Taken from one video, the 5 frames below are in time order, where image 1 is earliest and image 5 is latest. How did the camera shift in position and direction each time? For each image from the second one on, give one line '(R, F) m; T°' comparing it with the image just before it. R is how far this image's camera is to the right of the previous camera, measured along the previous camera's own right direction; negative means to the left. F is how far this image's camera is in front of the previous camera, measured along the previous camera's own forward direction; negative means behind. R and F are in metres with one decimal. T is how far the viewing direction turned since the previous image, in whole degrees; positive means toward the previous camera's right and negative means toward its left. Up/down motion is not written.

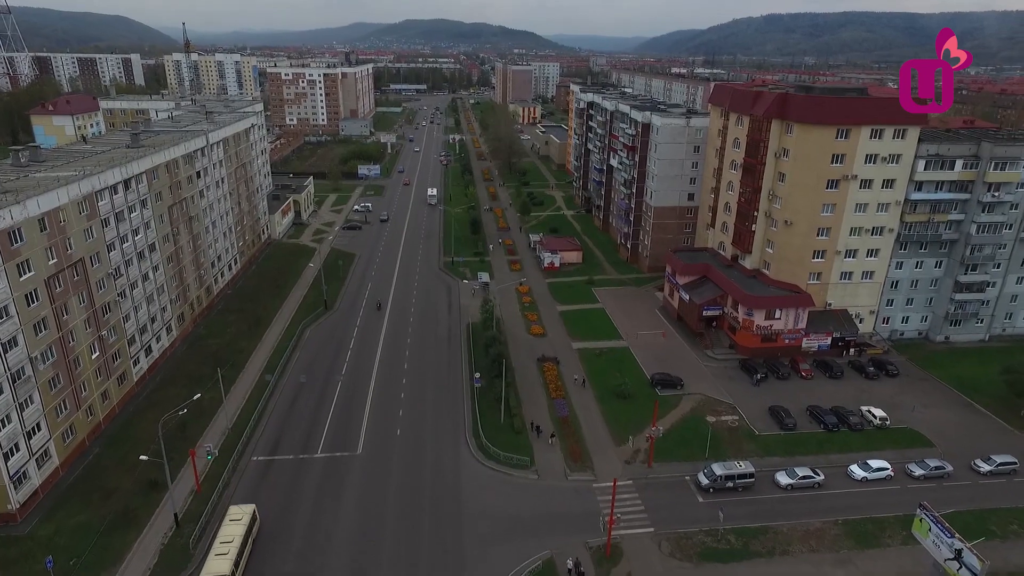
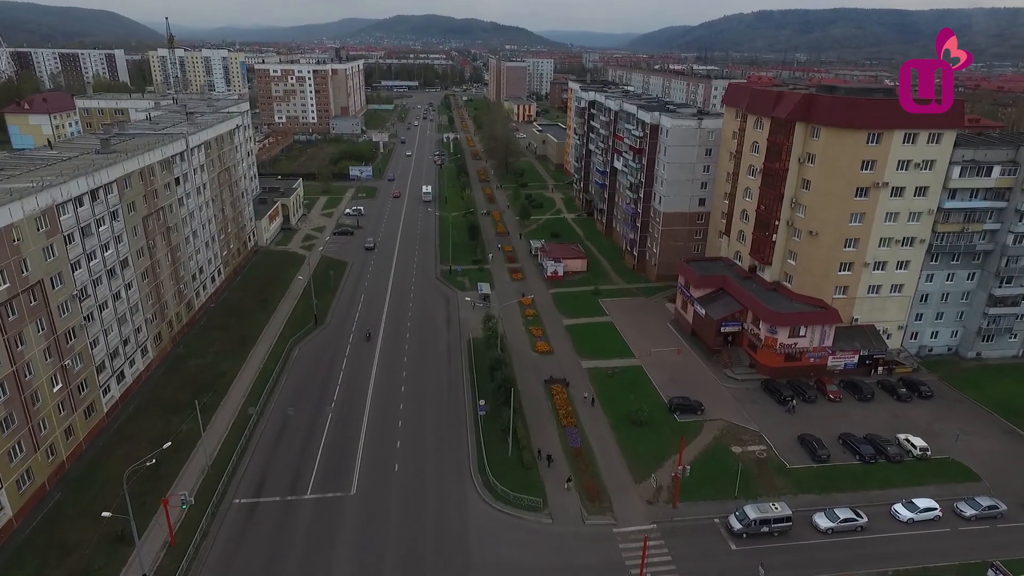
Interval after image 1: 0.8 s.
(-1.2, +4.1) m; +1°
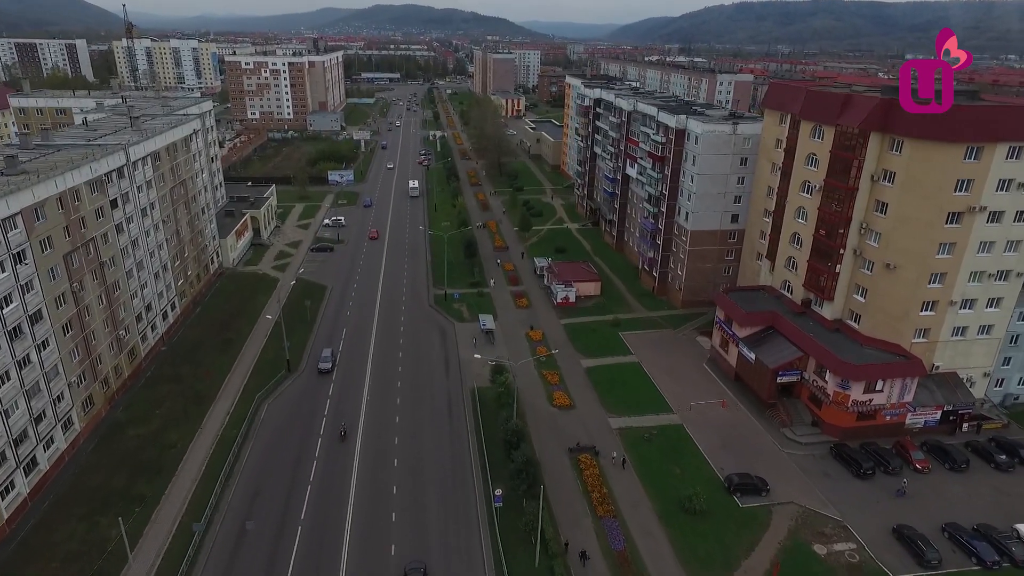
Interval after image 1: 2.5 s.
(-2.4, +9.8) m; +2°
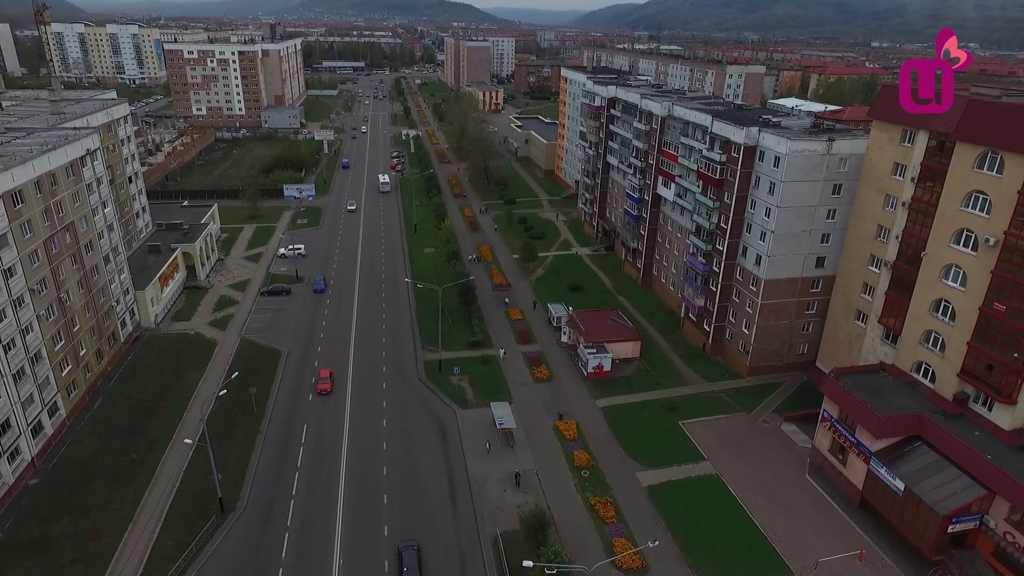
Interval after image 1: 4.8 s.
(-3.9, +16.3) m; +3°
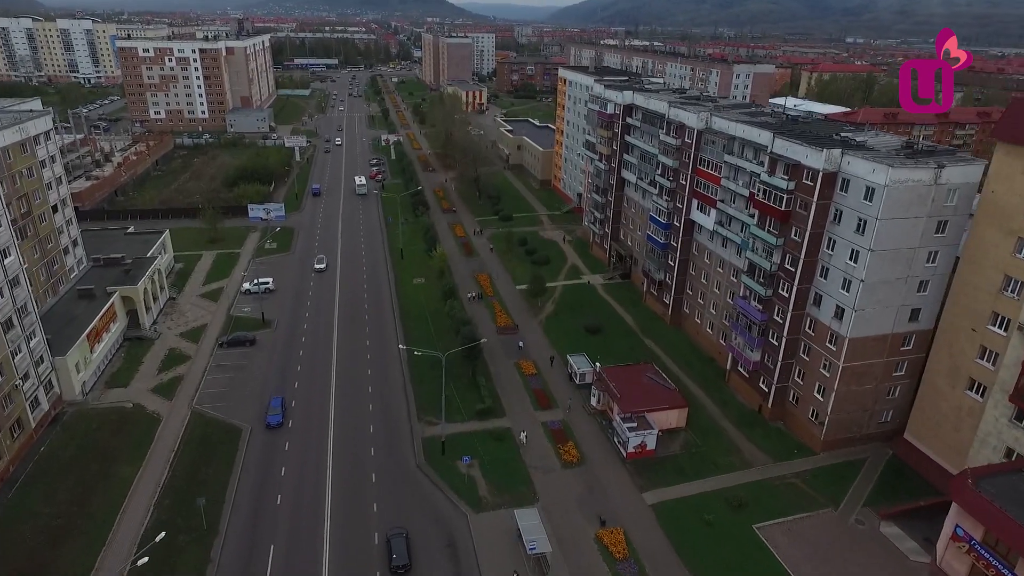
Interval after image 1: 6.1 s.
(-2.8, +10.3) m; +2°
